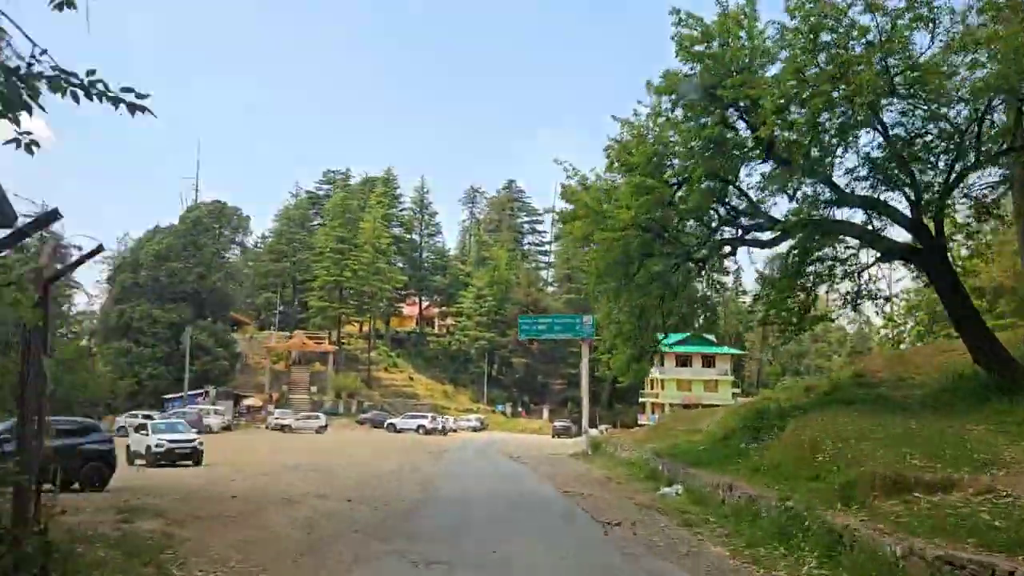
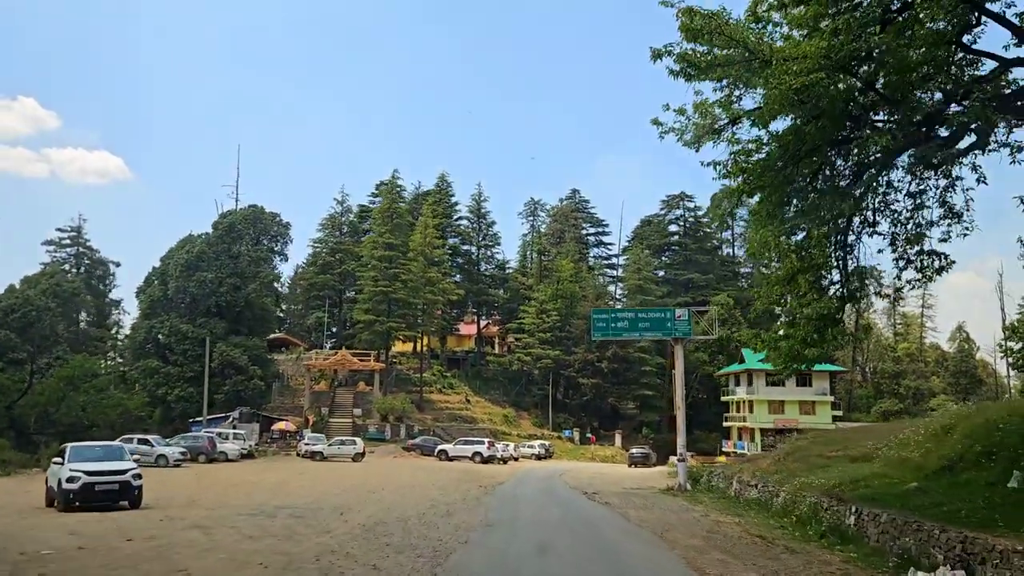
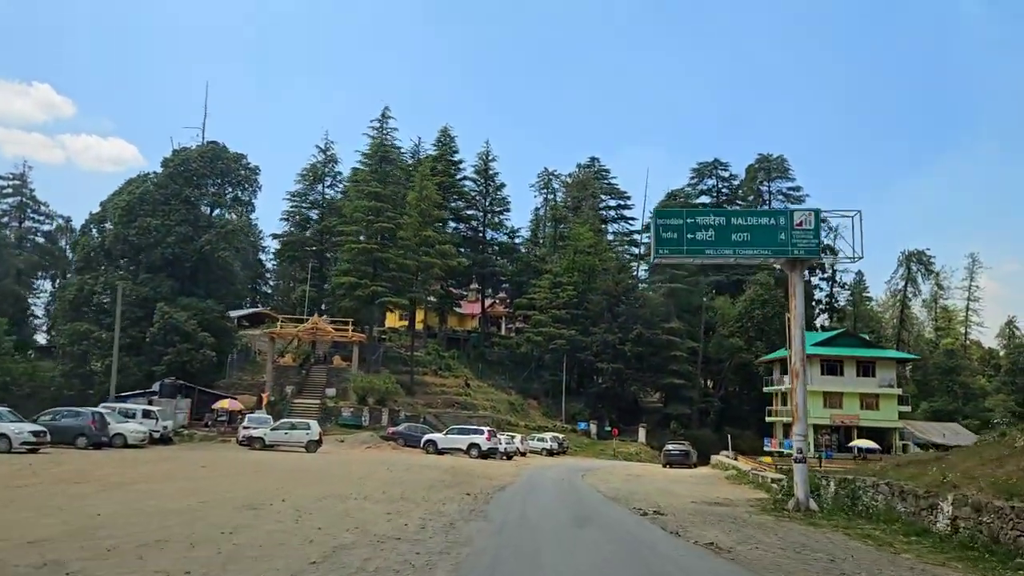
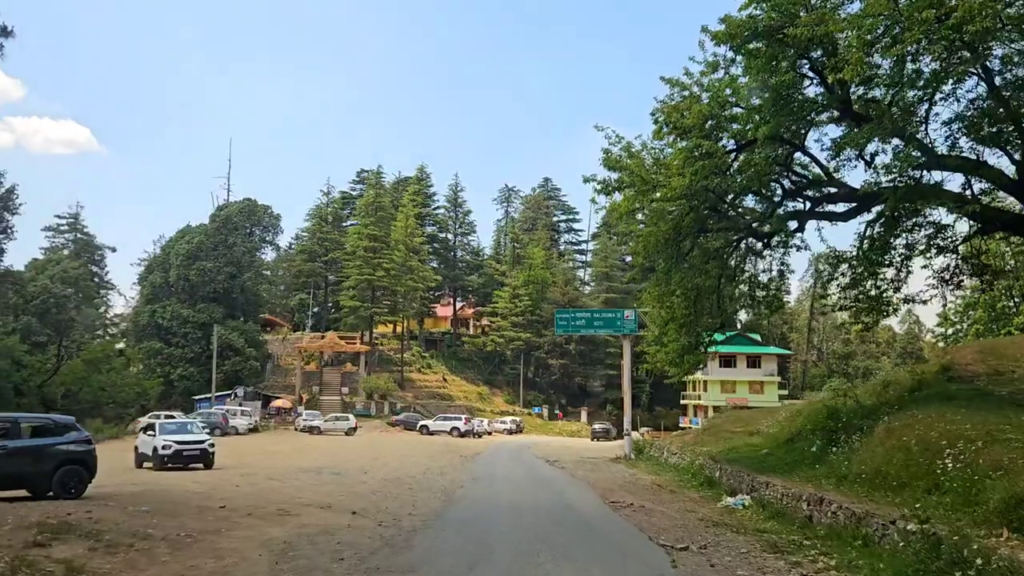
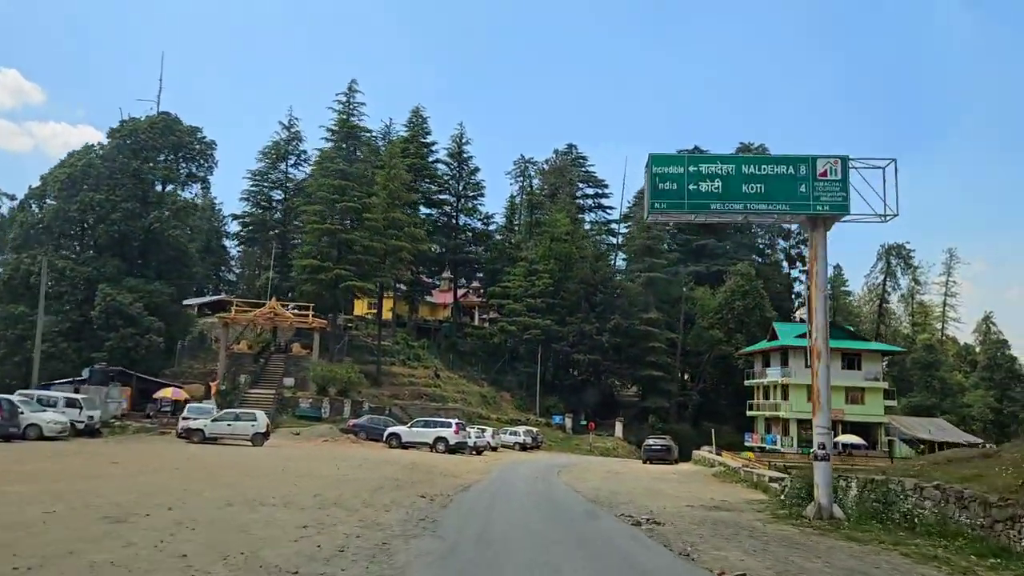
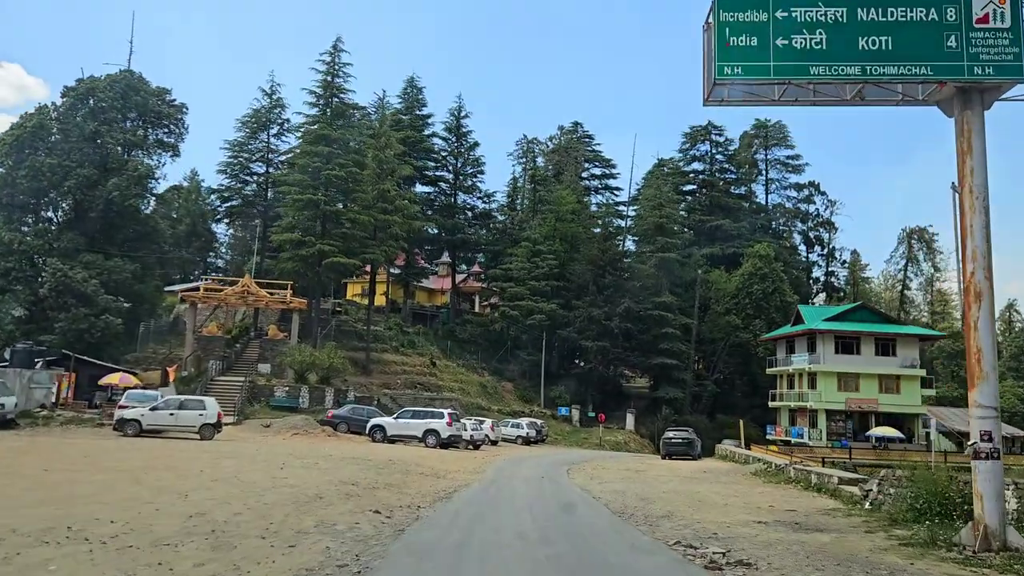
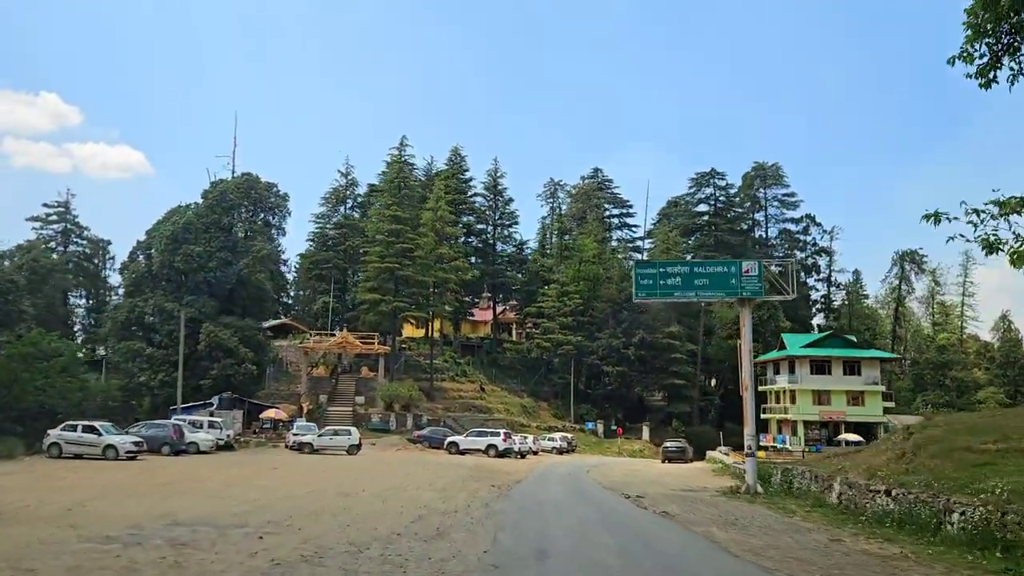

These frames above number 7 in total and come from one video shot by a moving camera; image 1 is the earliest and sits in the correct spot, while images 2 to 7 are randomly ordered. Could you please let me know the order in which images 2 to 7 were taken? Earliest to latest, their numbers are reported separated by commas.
4, 2, 7, 3, 5, 6
